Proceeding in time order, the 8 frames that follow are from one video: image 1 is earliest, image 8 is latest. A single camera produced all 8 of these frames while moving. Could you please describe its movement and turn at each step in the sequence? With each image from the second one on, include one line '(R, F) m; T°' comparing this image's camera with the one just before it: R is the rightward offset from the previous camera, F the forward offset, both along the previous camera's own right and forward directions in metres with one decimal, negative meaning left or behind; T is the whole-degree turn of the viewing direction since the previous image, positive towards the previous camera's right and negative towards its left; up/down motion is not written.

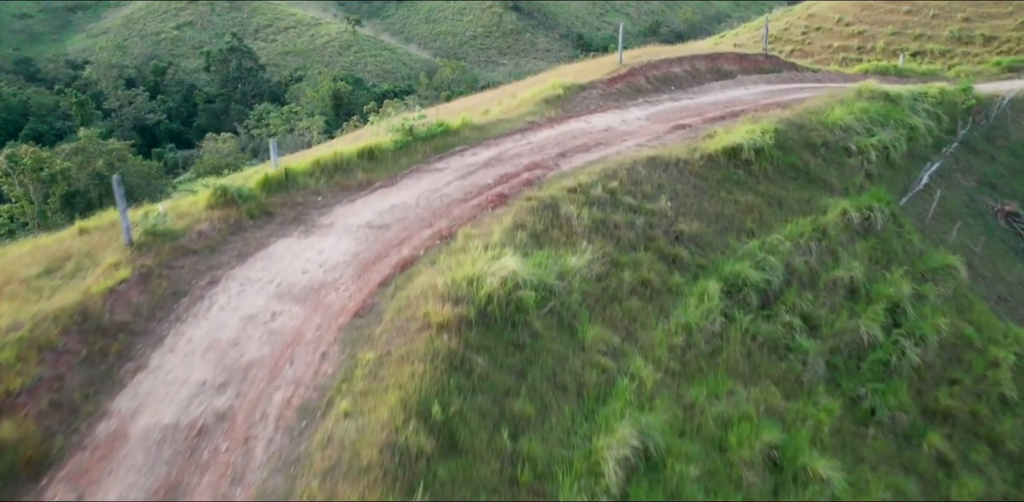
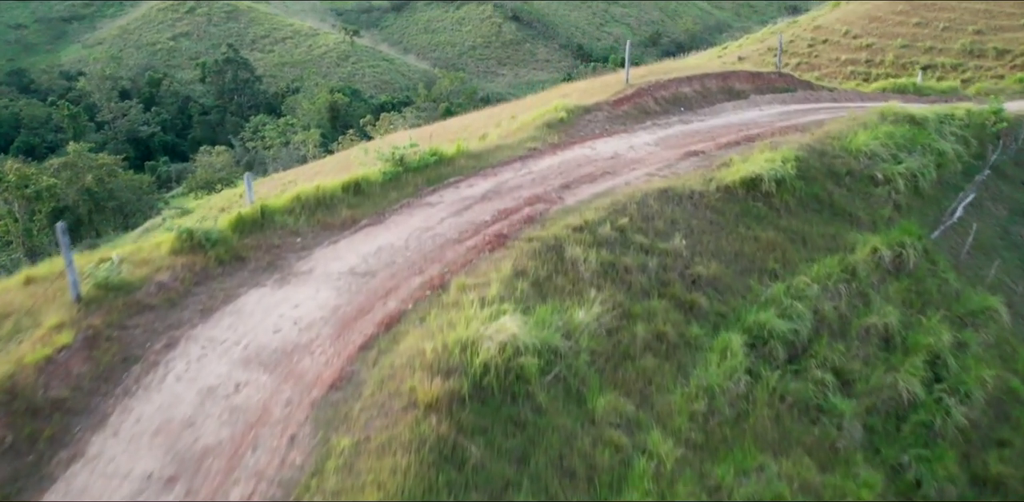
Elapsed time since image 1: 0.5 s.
(0.0, +0.6) m; 0°
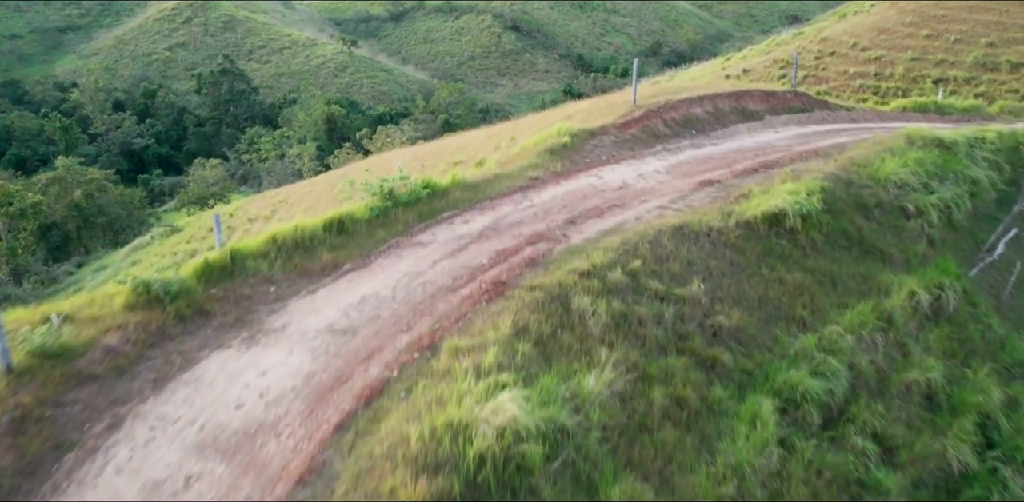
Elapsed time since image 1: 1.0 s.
(0.0, +0.6) m; 0°
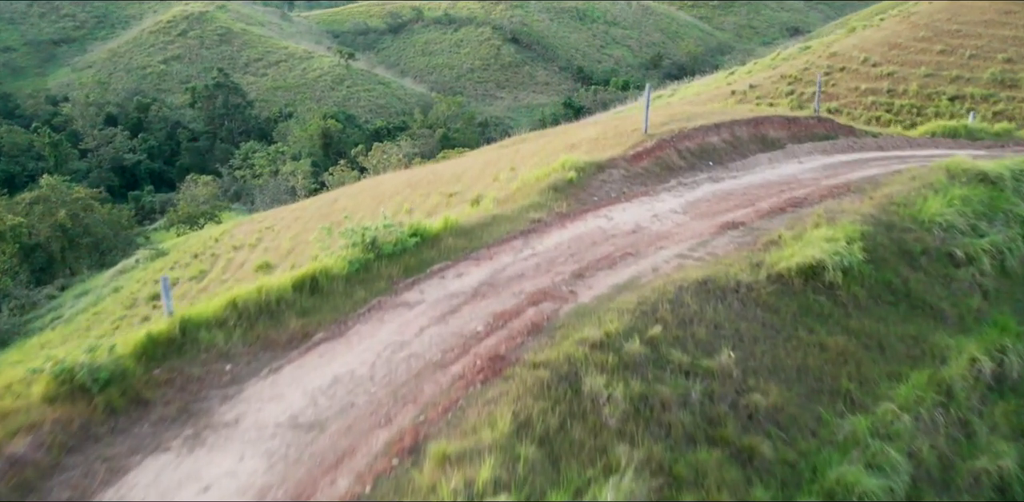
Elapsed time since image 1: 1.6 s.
(0.0, +0.8) m; 0°
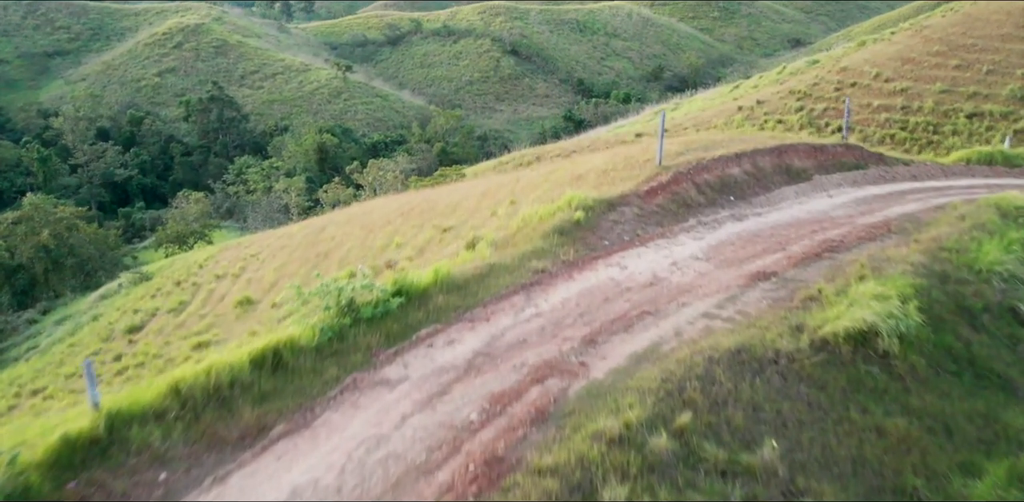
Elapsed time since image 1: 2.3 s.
(0.0, +0.8) m; 0°
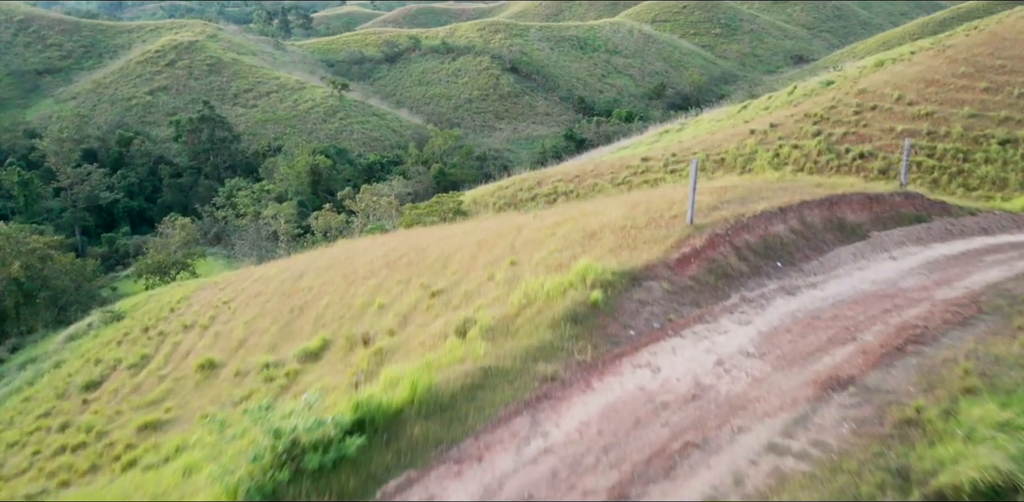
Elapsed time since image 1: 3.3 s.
(0.0, +1.3) m; 0°
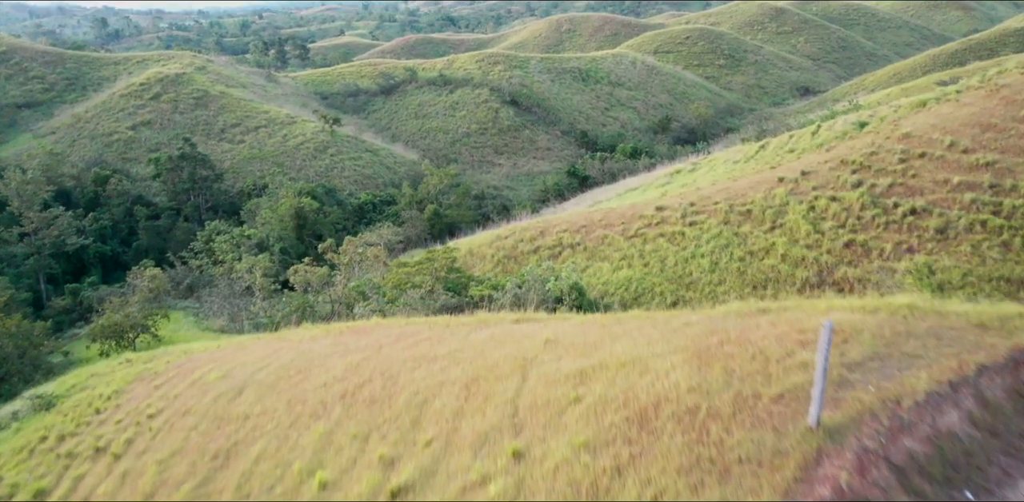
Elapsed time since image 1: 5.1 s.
(0.0, +2.5) m; 0°
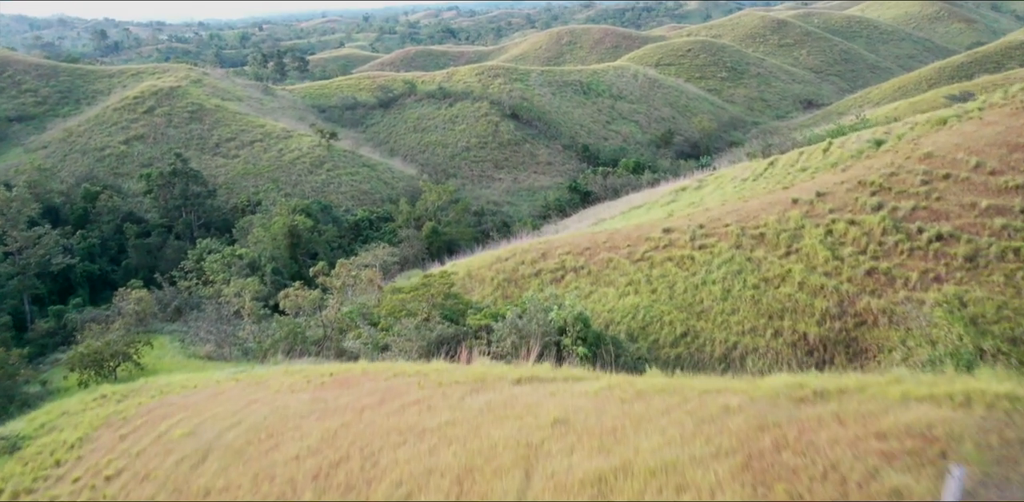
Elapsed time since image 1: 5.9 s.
(0.0, +1.0) m; 0°
